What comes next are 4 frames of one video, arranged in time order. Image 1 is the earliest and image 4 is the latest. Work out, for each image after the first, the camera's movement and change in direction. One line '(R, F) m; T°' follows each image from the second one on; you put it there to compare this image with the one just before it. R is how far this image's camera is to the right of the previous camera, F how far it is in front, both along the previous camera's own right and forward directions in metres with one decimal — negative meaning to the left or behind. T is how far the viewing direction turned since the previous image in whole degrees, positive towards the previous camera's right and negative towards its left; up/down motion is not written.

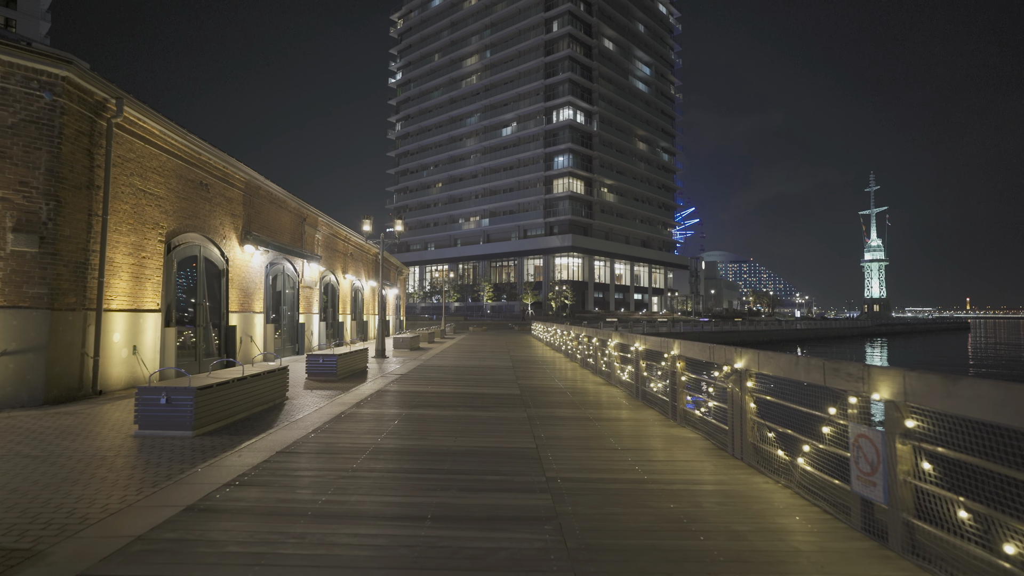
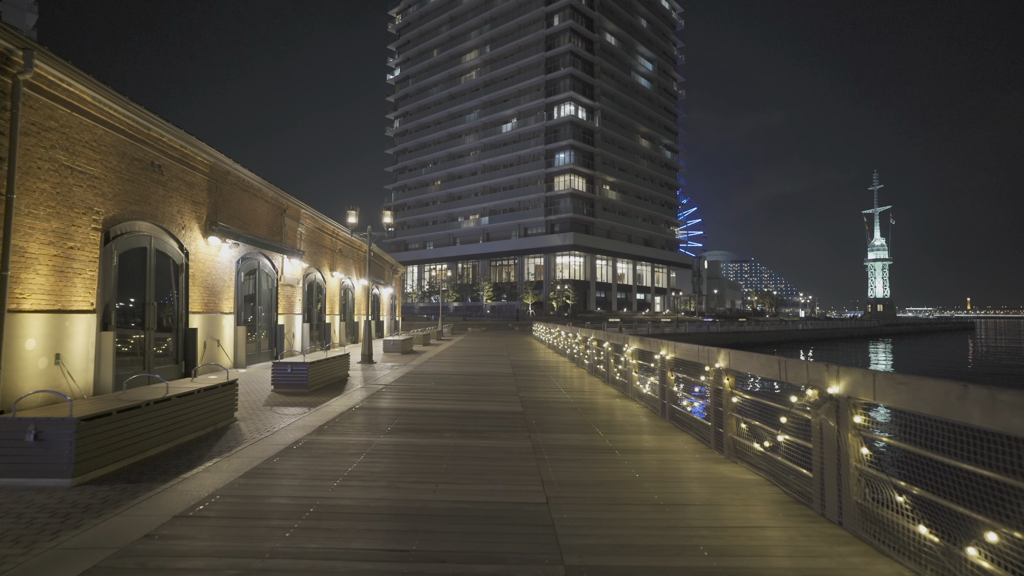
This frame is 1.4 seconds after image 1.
(0.0, +1.8) m; 0°
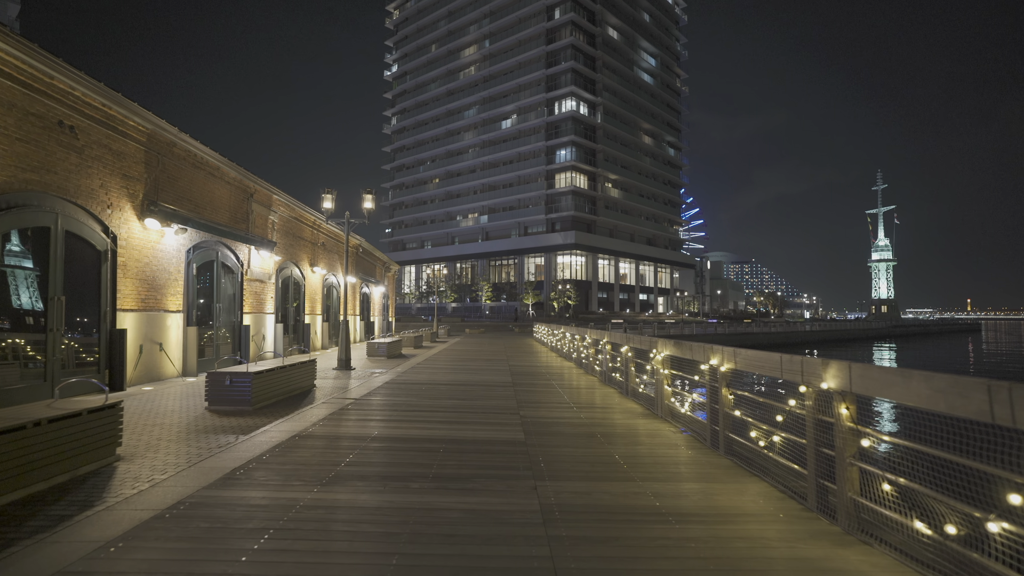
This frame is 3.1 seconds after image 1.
(0.0, +2.3) m; 0°
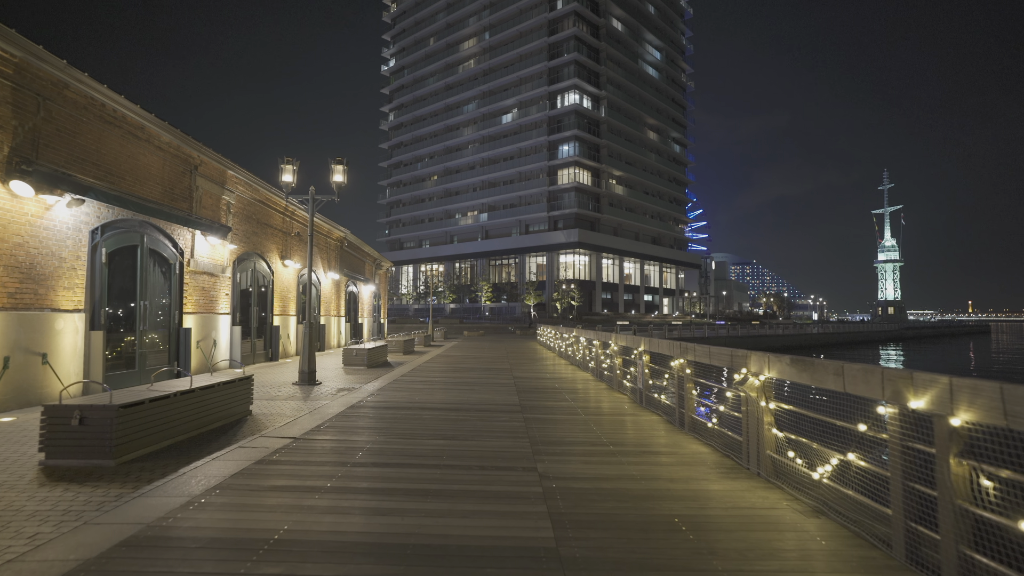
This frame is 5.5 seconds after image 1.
(-0.2, +3.1) m; 0°
